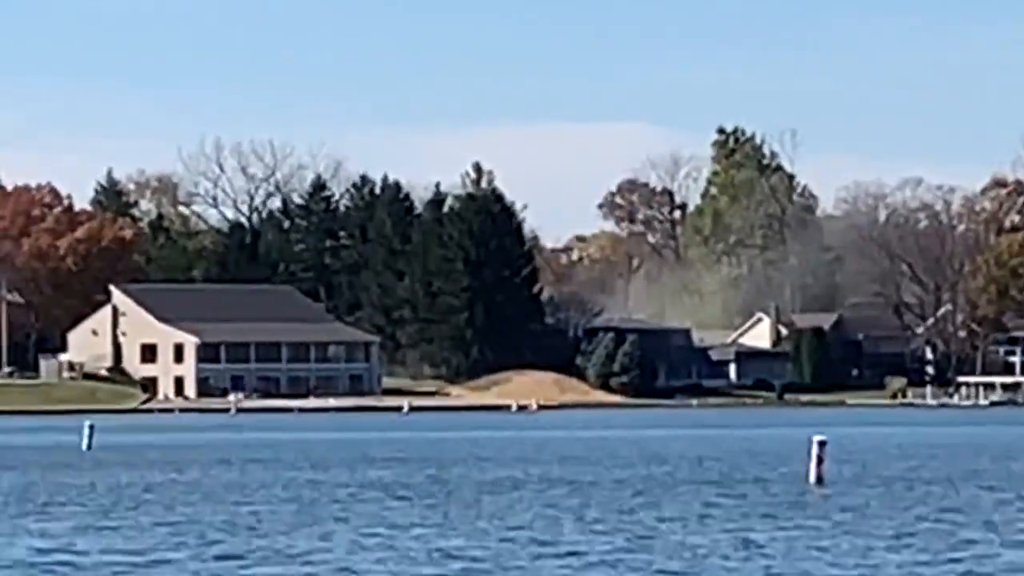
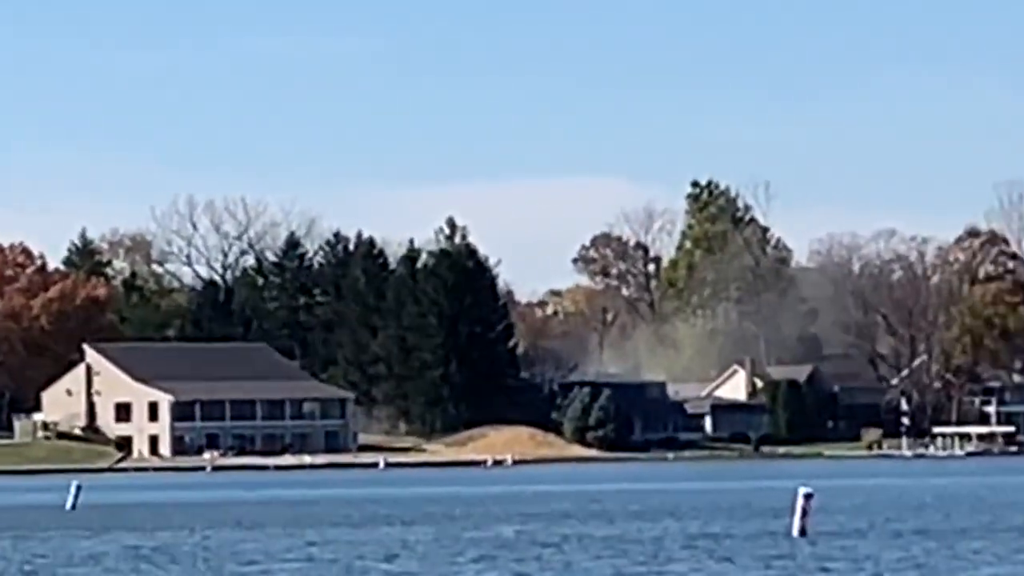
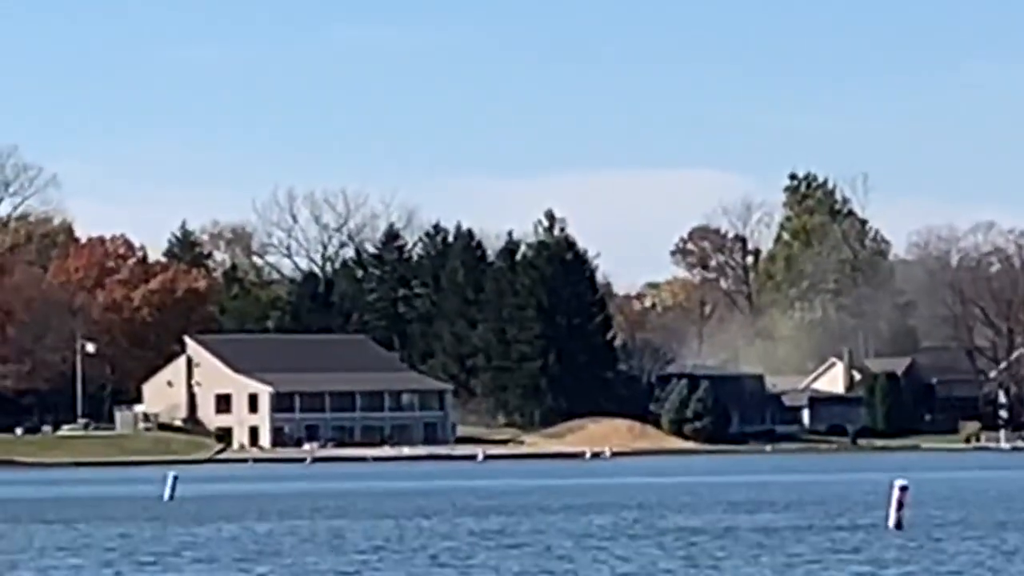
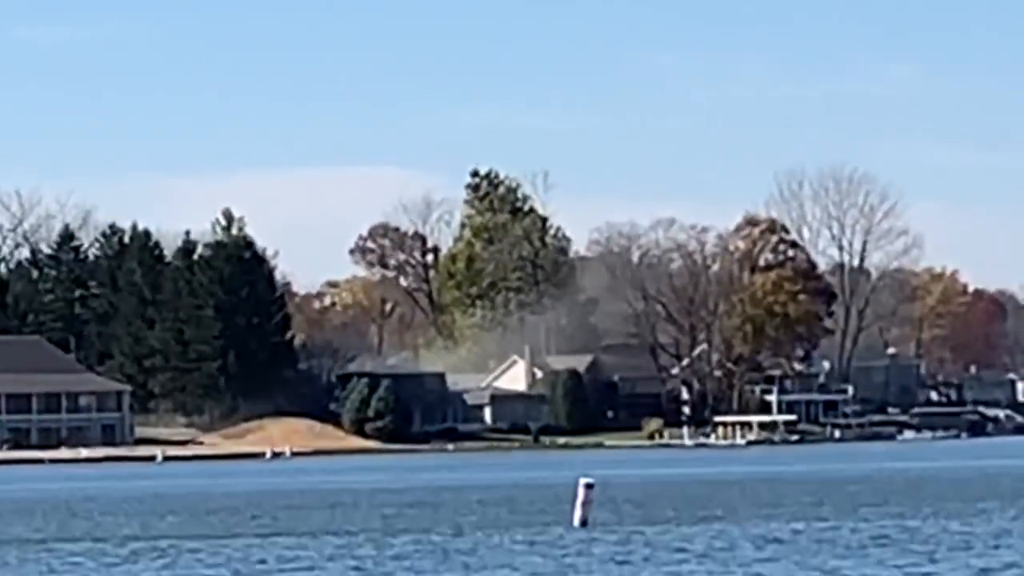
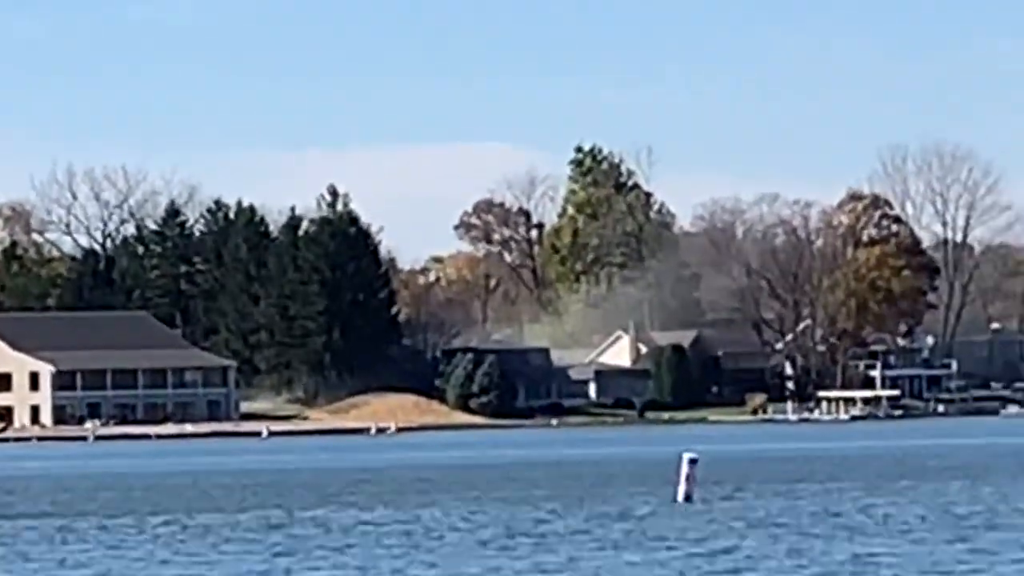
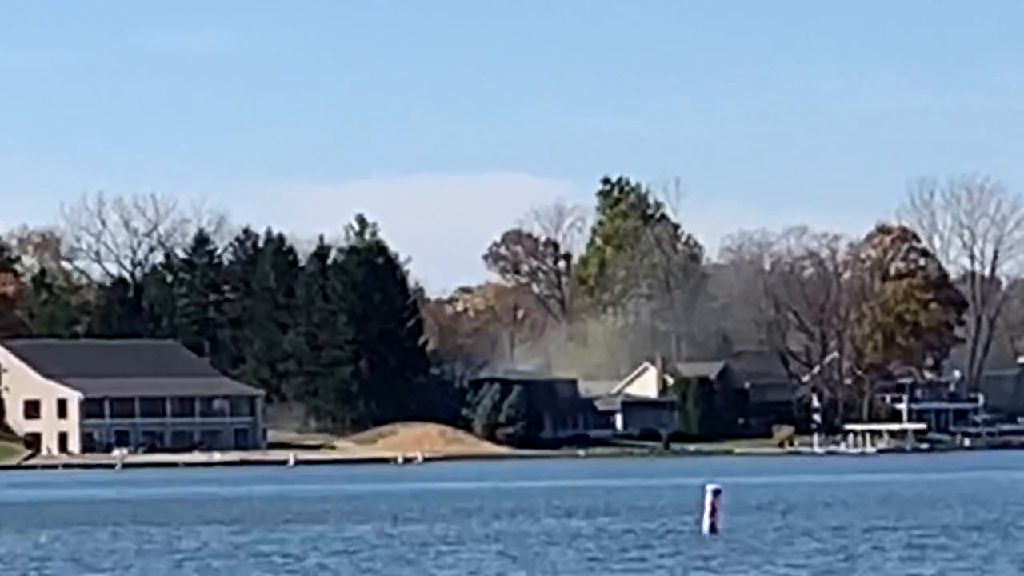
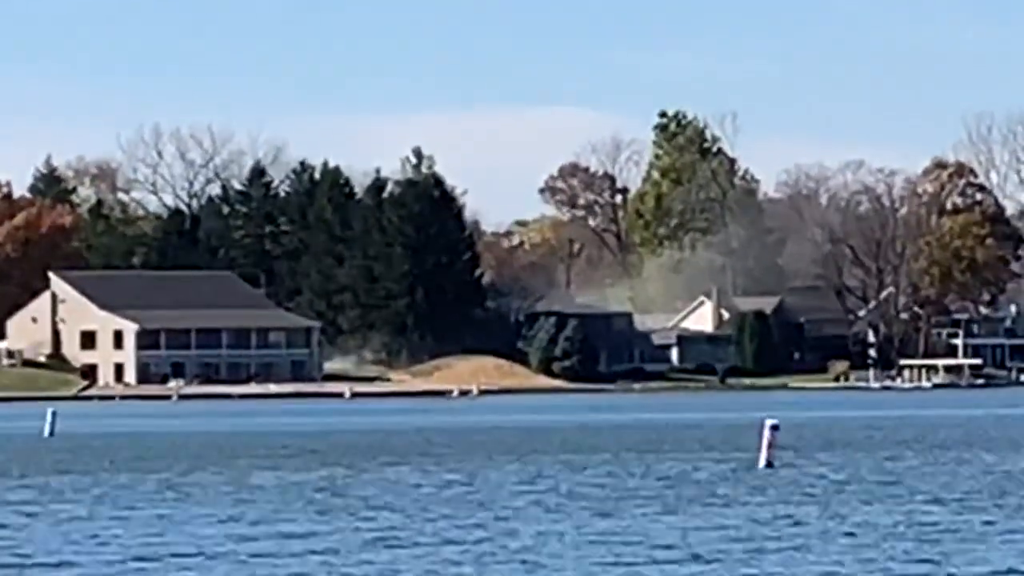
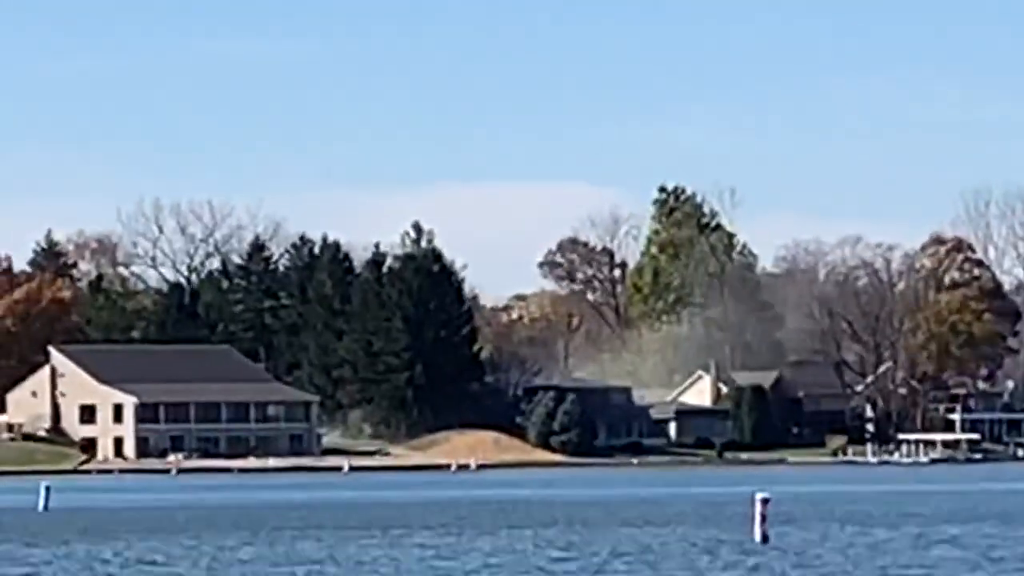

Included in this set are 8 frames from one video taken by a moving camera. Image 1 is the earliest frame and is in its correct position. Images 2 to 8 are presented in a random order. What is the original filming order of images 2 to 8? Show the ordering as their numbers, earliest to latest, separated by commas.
3, 2, 6, 8, 7, 5, 4
